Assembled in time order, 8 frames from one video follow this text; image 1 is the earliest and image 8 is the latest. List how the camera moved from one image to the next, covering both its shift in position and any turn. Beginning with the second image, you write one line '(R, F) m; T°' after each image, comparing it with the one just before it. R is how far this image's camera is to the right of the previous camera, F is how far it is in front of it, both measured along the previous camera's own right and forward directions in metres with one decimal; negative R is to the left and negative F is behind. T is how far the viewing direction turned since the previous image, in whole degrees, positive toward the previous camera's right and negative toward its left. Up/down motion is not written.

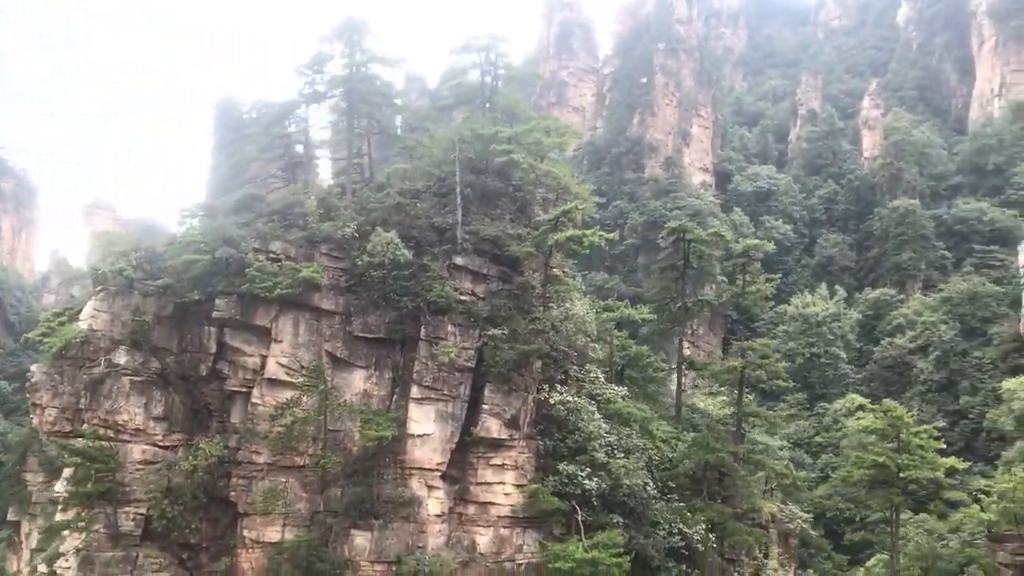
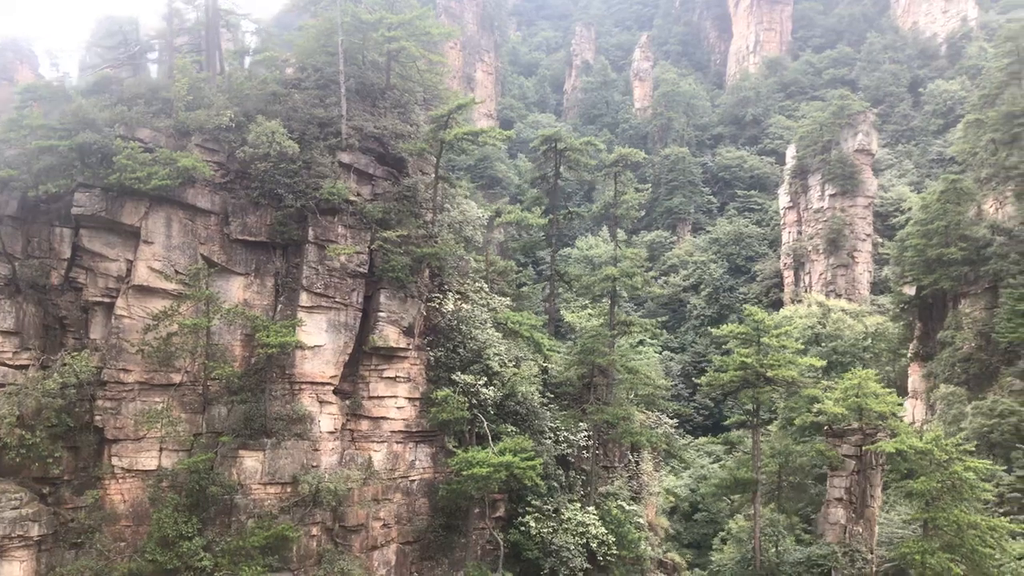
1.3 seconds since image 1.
(-1.7, +1.0) m; +13°
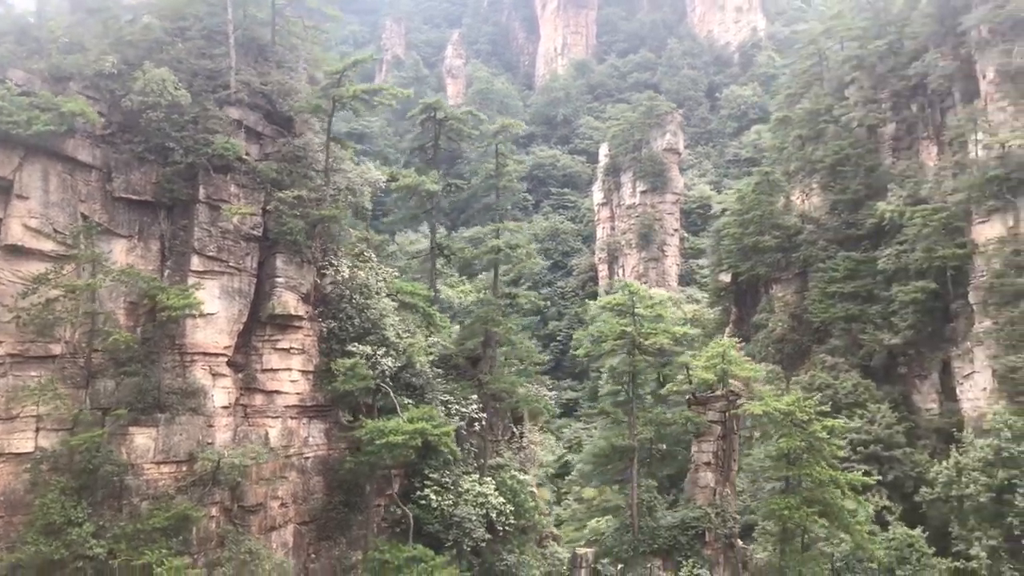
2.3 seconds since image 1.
(-1.3, +0.4) m; +11°
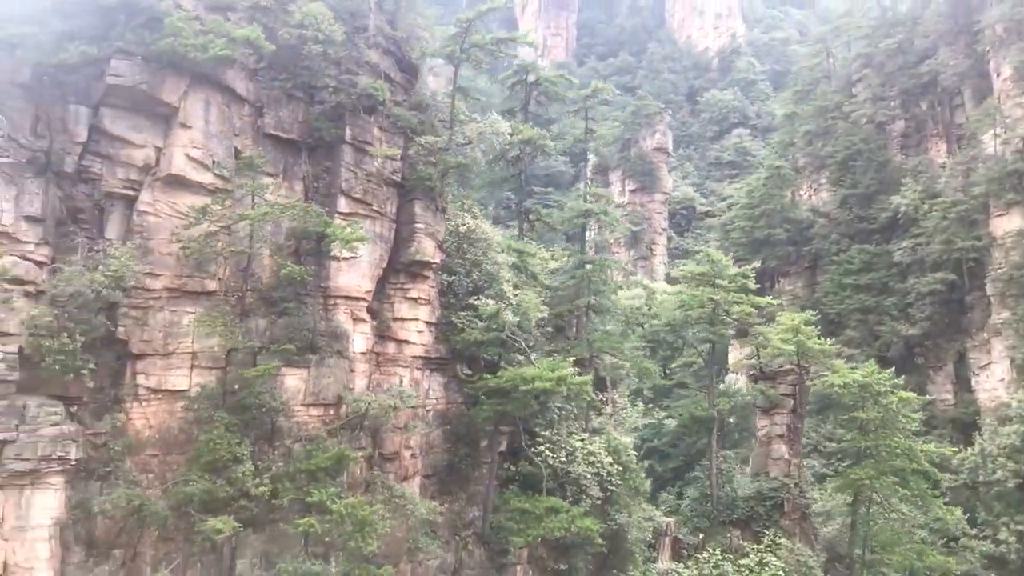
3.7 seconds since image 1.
(-2.3, +0.2) m; +2°
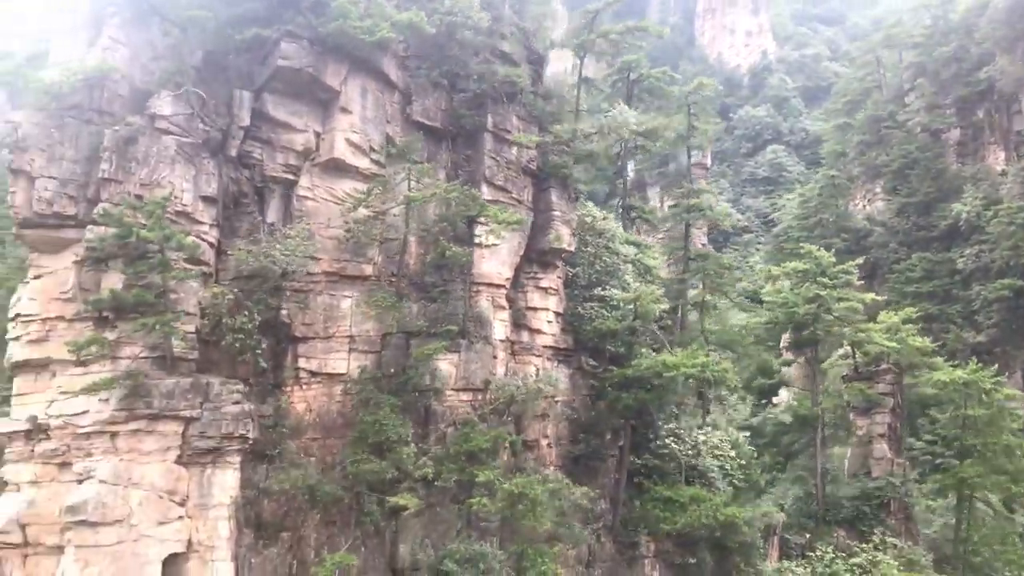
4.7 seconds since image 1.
(-1.5, 0.0) m; -1°
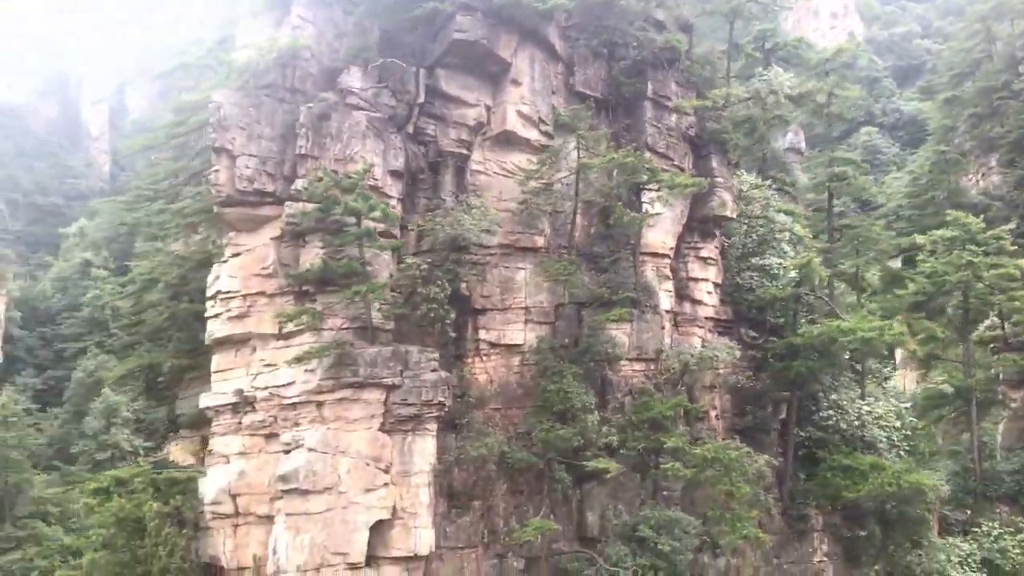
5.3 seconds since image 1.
(-1.1, 0.0) m; -5°
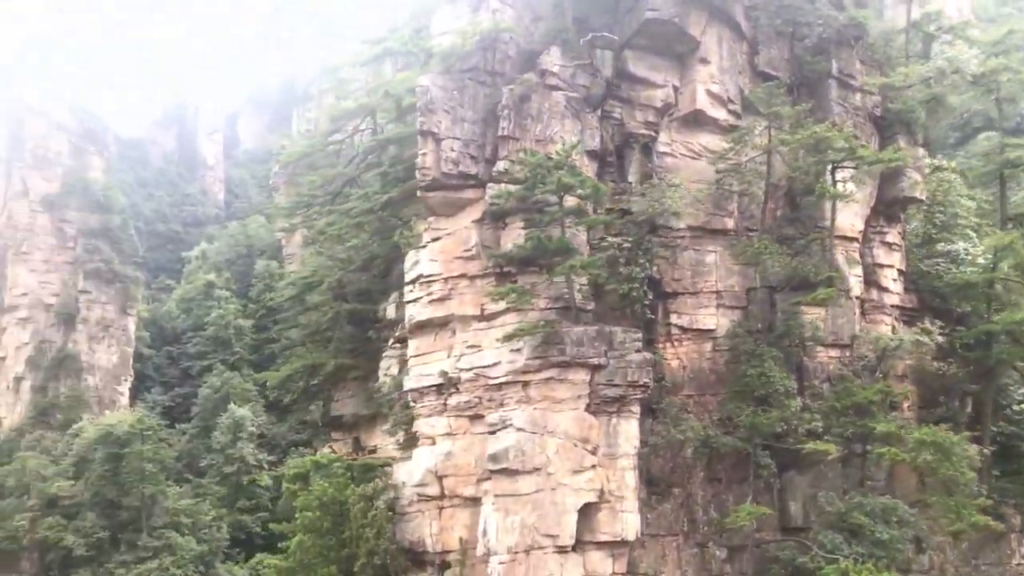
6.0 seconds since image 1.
(-1.0, +0.1) m; -6°
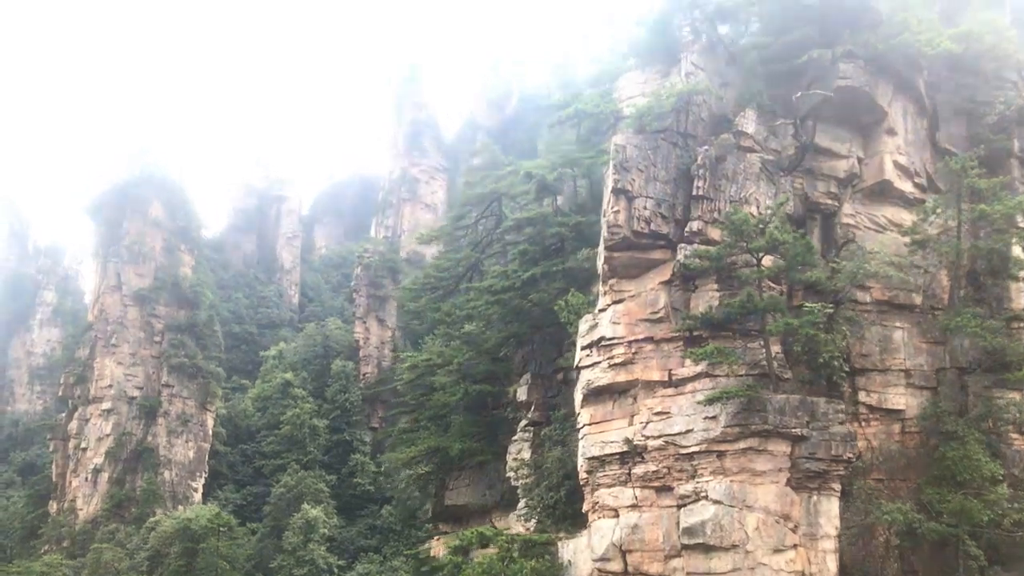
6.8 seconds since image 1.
(-1.2, +0.3) m; -4°
